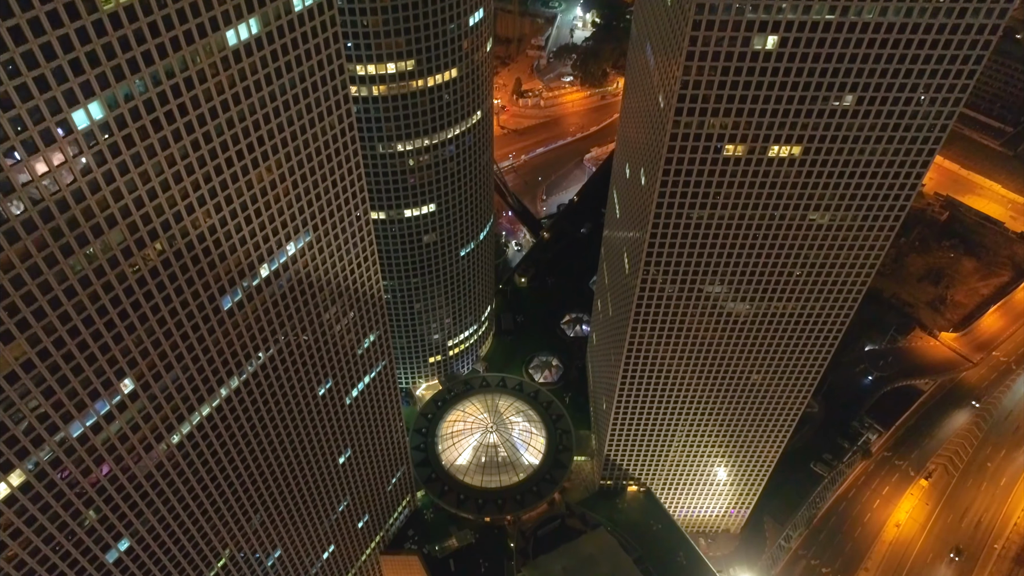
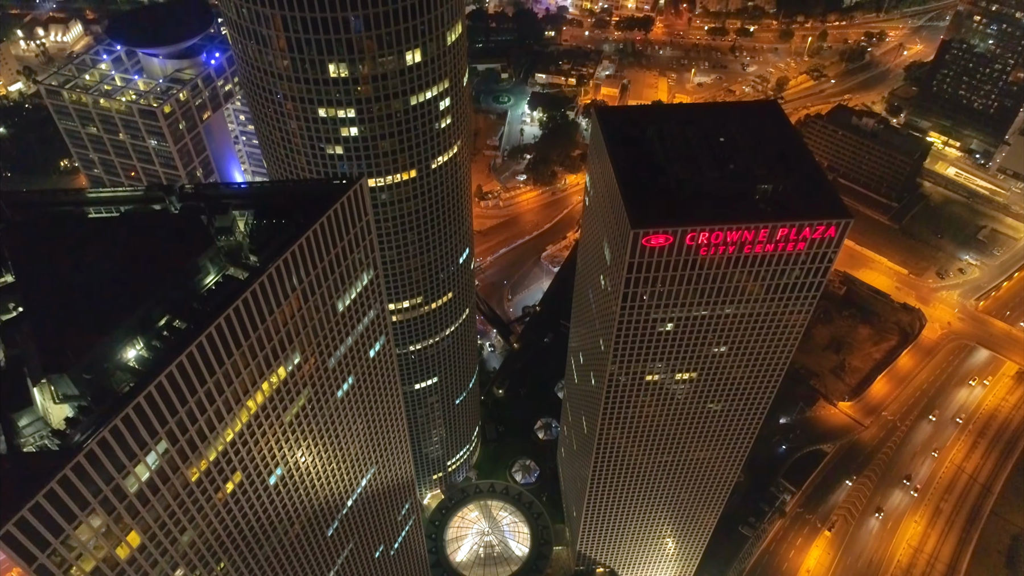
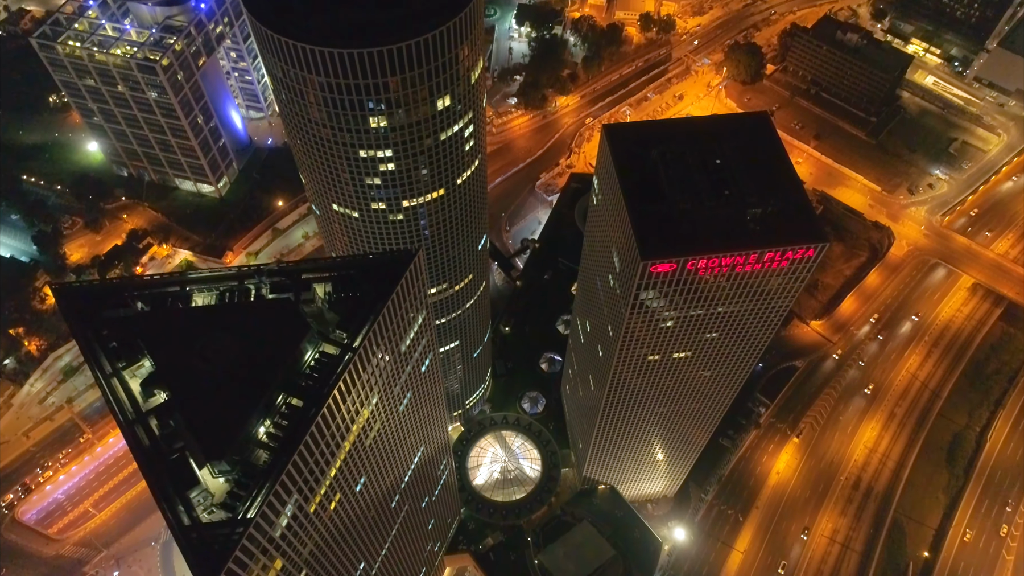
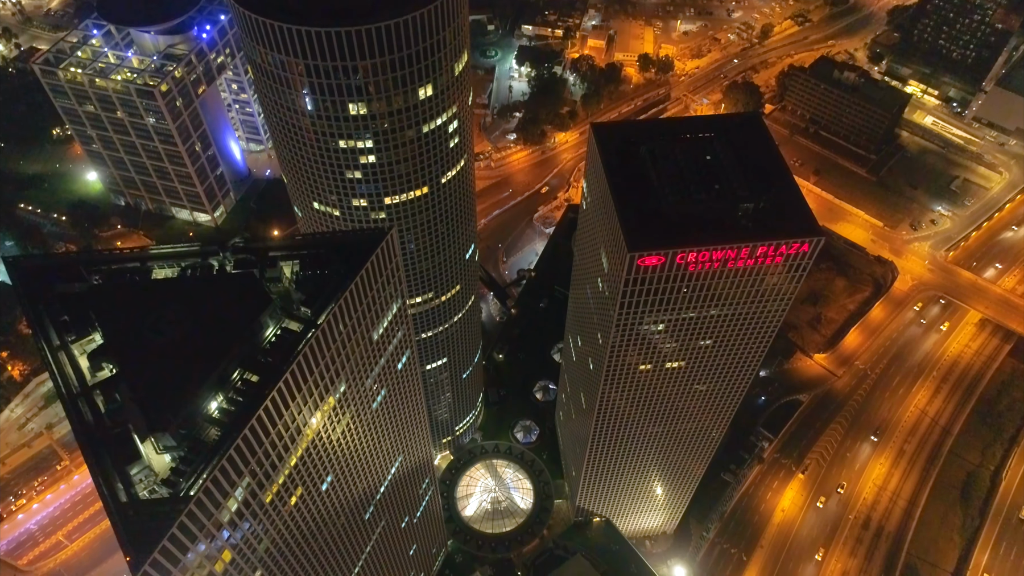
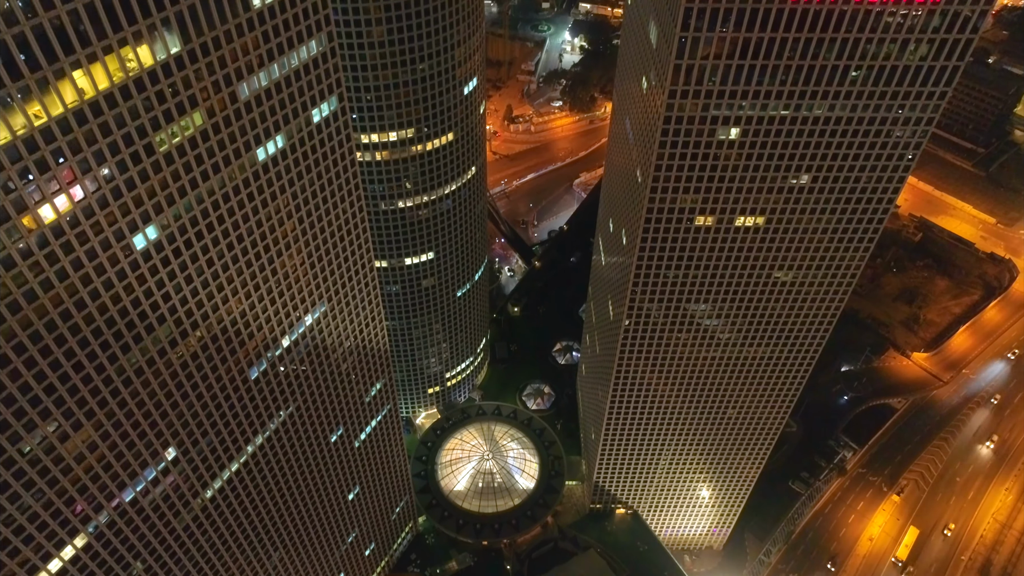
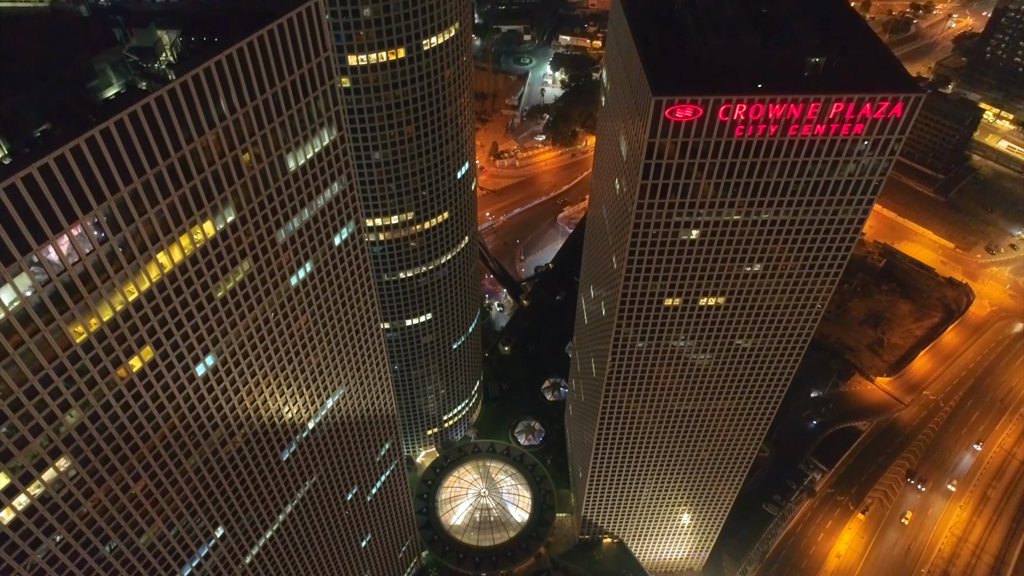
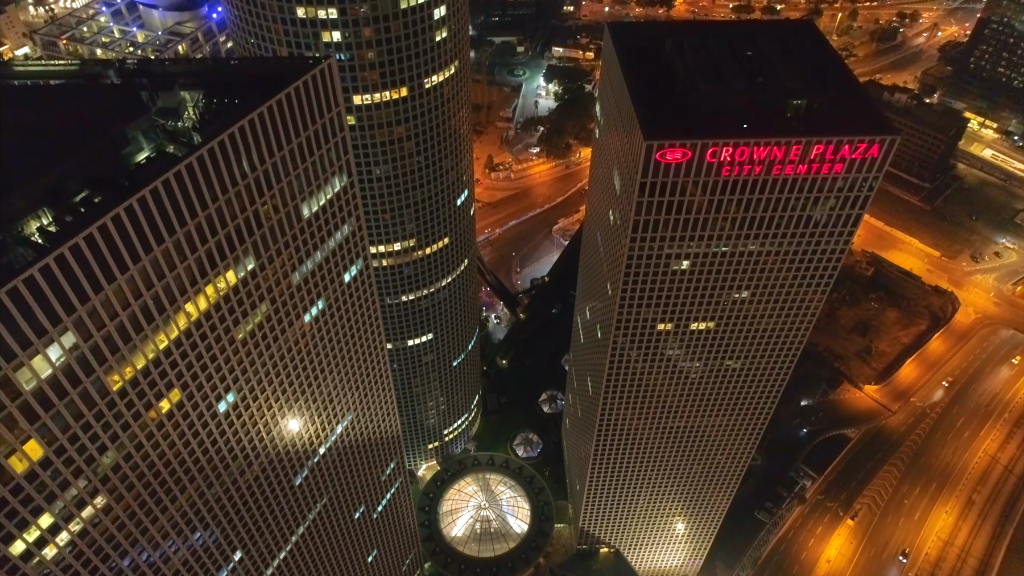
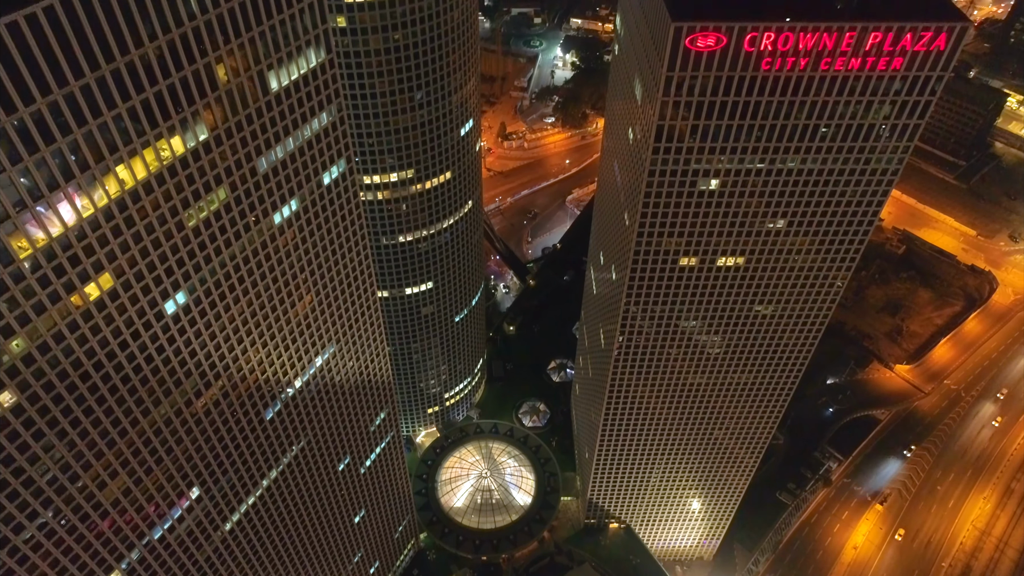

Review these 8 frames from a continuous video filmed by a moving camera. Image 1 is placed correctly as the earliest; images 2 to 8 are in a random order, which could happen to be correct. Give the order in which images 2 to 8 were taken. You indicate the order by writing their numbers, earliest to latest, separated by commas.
5, 8, 6, 7, 2, 4, 3
